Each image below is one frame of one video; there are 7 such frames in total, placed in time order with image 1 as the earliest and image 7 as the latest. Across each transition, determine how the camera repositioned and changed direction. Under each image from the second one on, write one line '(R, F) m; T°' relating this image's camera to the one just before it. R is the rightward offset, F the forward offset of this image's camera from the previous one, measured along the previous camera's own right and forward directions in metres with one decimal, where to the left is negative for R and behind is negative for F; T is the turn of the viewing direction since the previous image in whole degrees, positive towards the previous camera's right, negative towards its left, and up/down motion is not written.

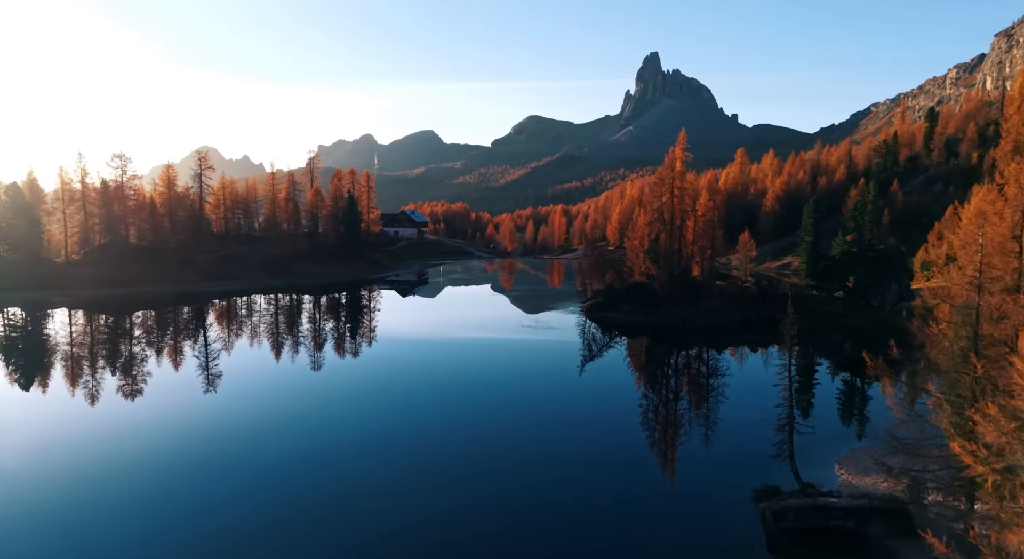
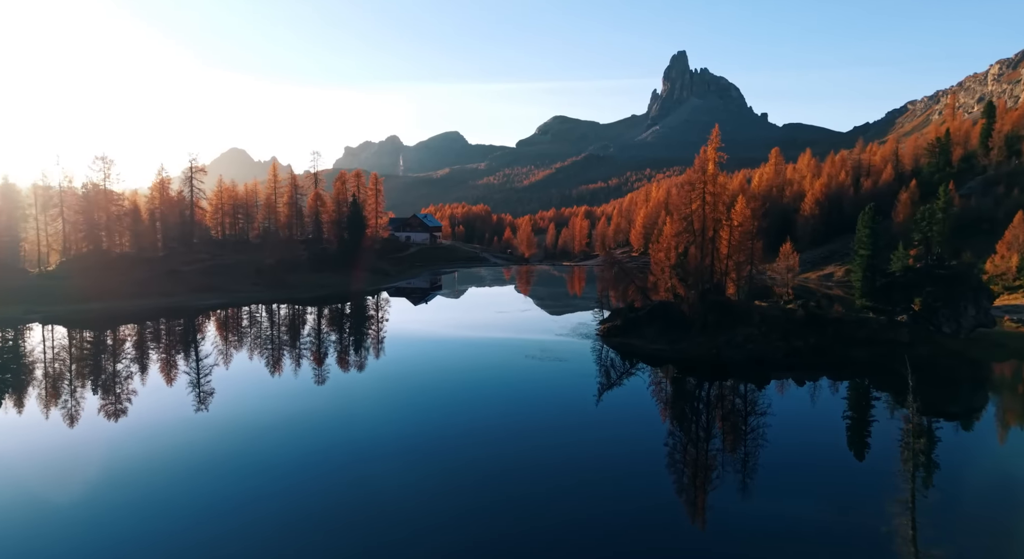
(+1.4, +6.4) m; -2°
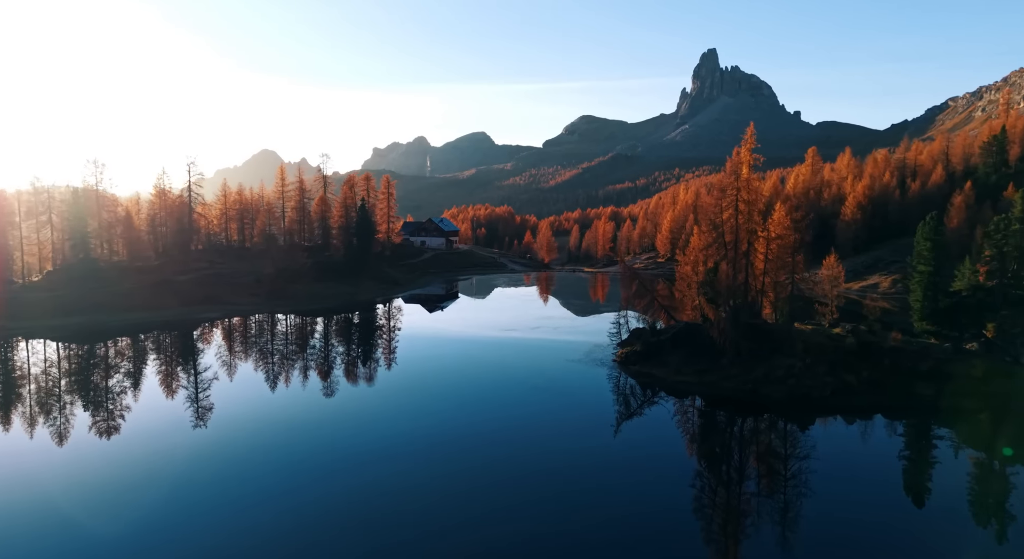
(+1.4, +4.9) m; -3°
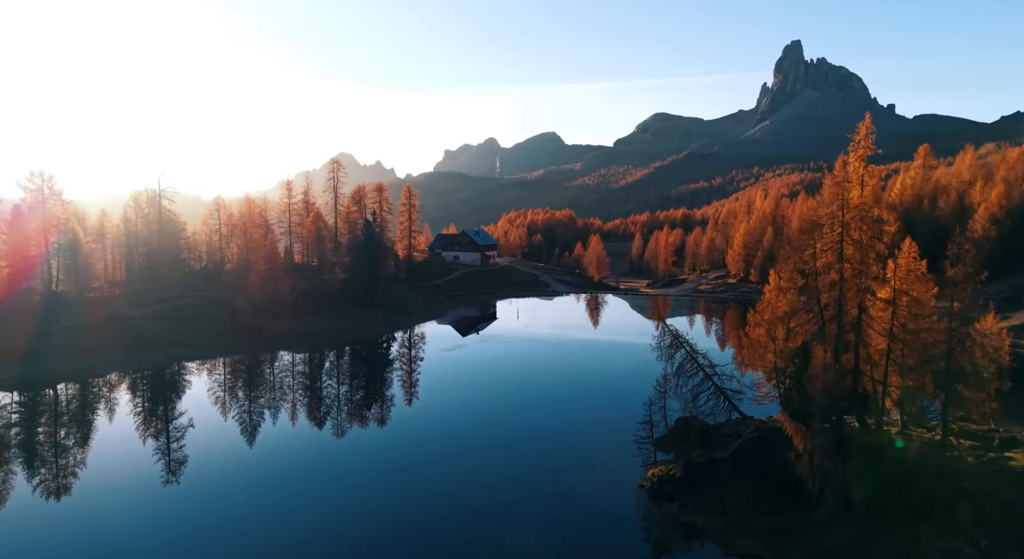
(+4.3, +13.5) m; -7°
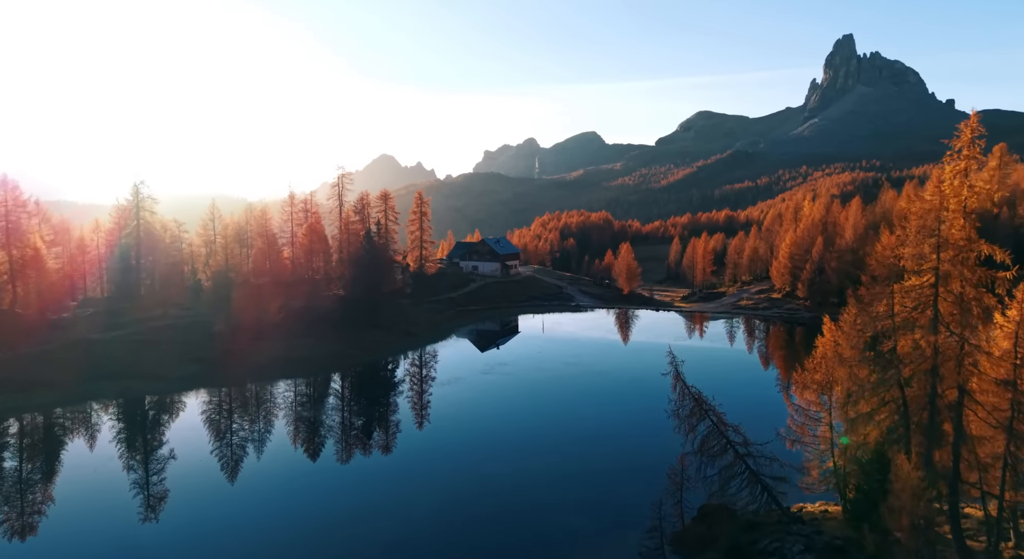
(+2.7, +6.7) m; -4°
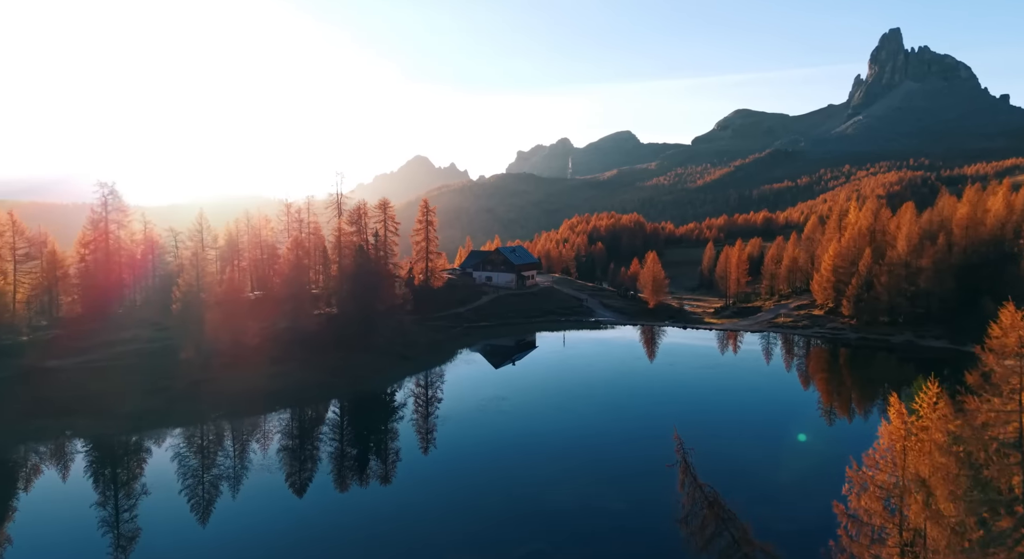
(+2.5, +6.1) m; -3°
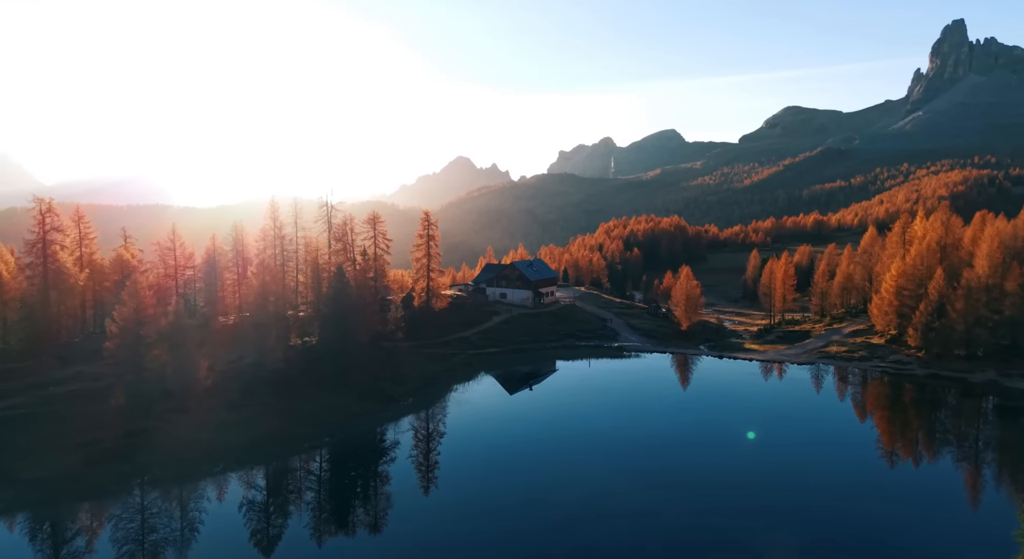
(+3.5, +8.1) m; -4°
